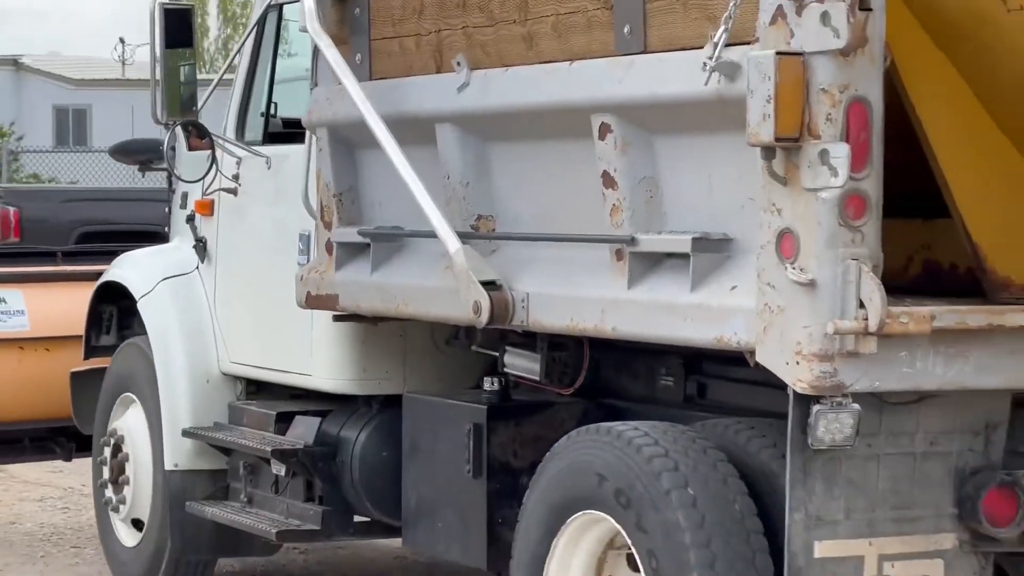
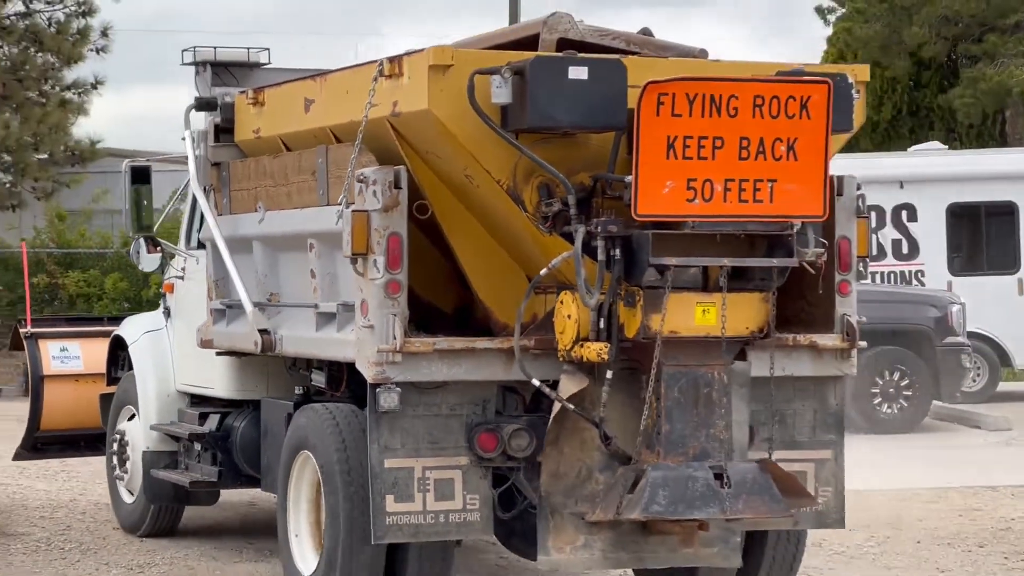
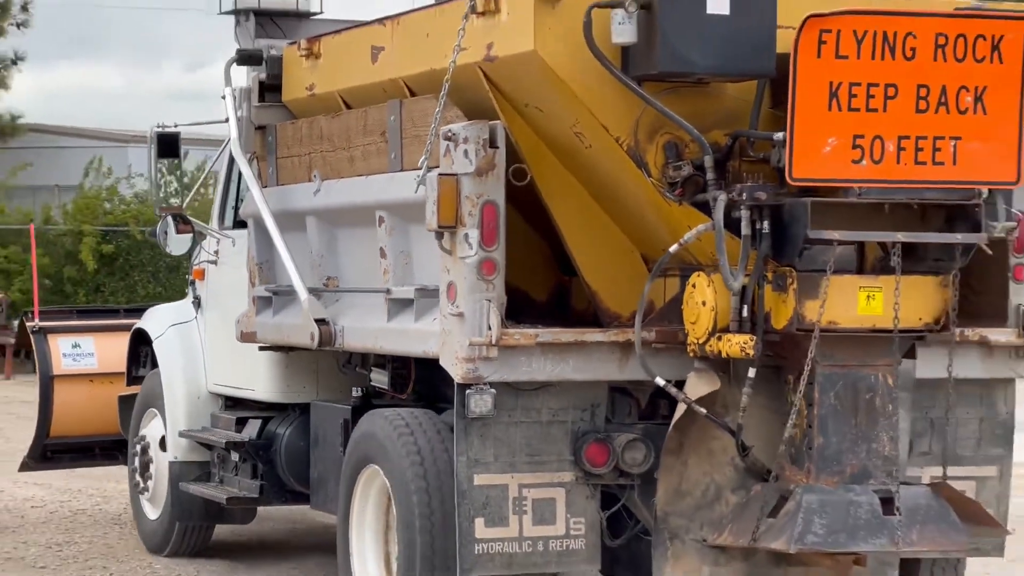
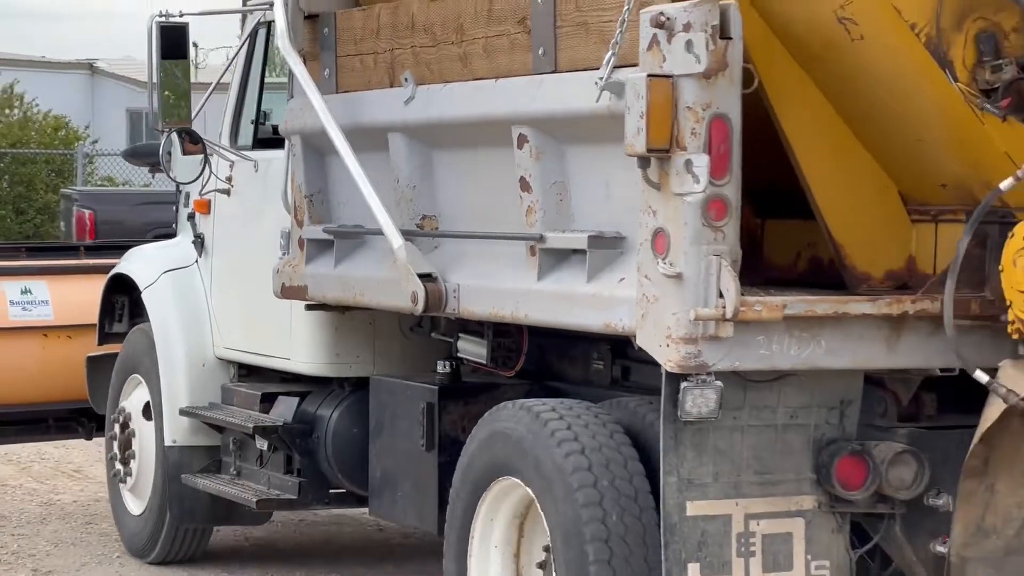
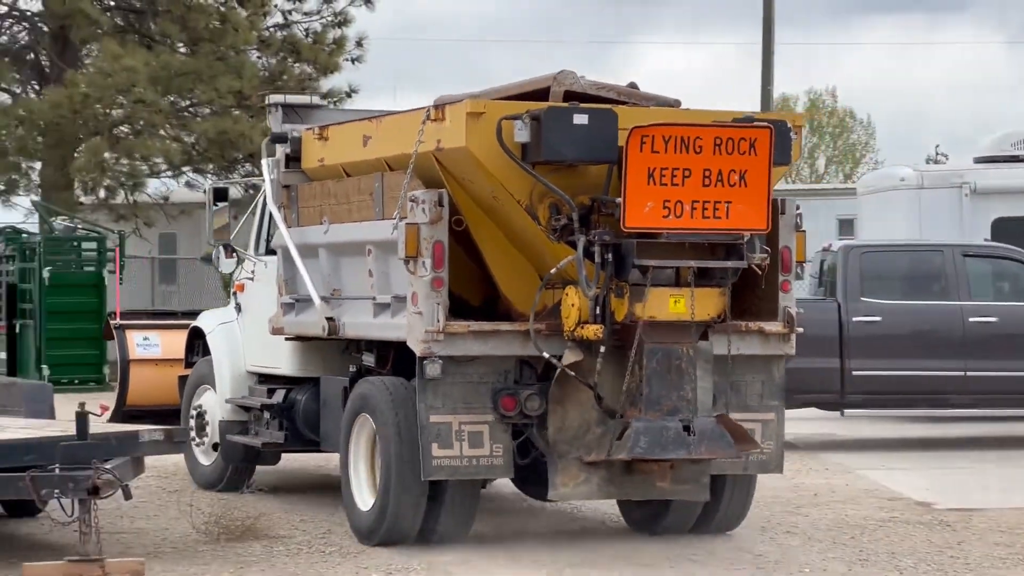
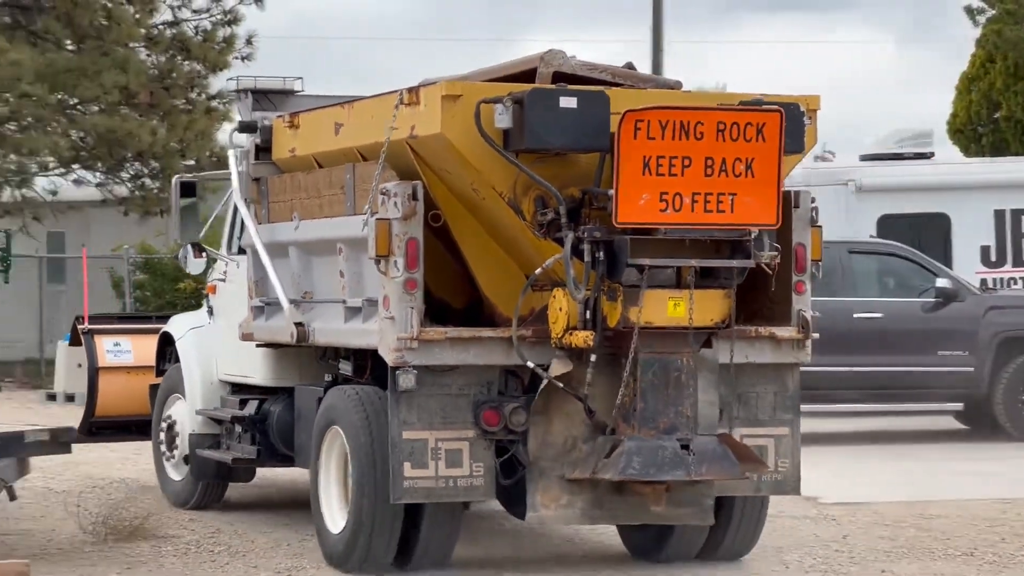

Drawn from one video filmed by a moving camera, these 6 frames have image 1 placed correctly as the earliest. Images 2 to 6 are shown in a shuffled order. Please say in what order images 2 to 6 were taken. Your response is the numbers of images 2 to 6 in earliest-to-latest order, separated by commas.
4, 3, 2, 6, 5
